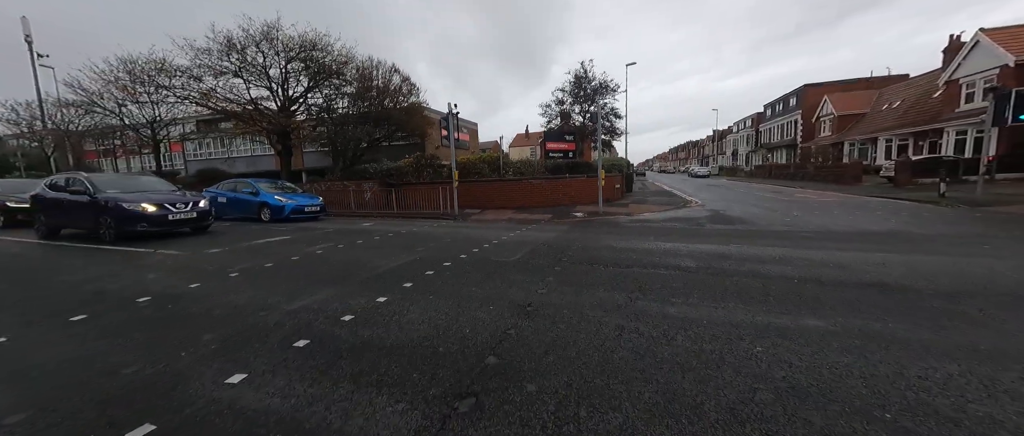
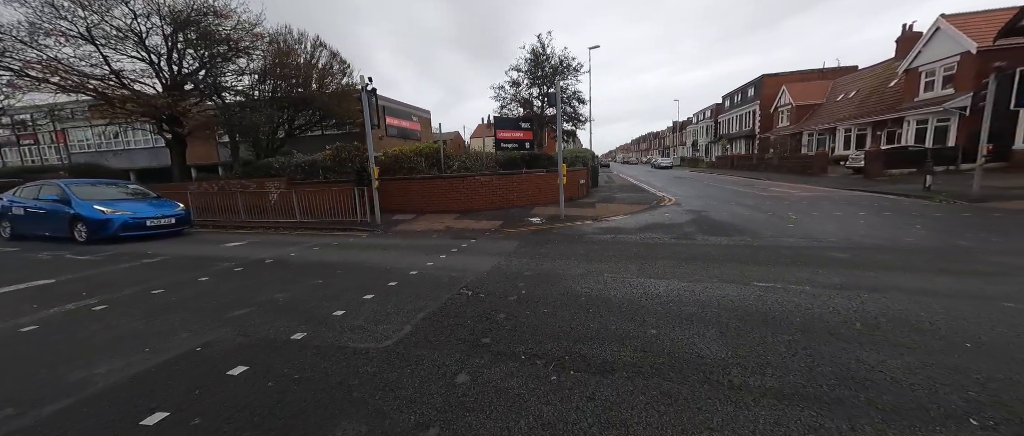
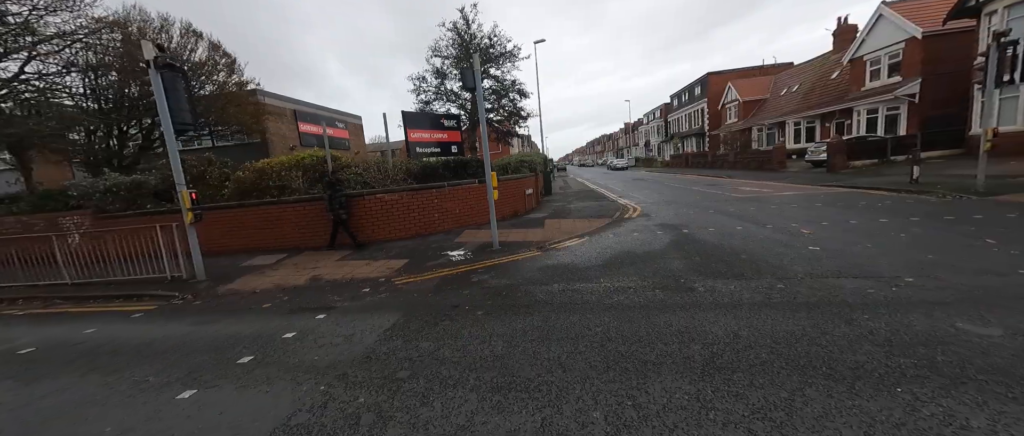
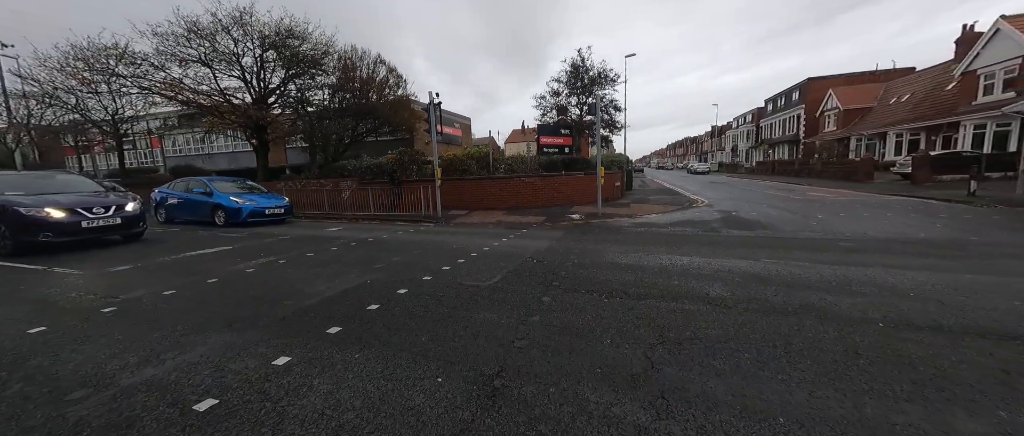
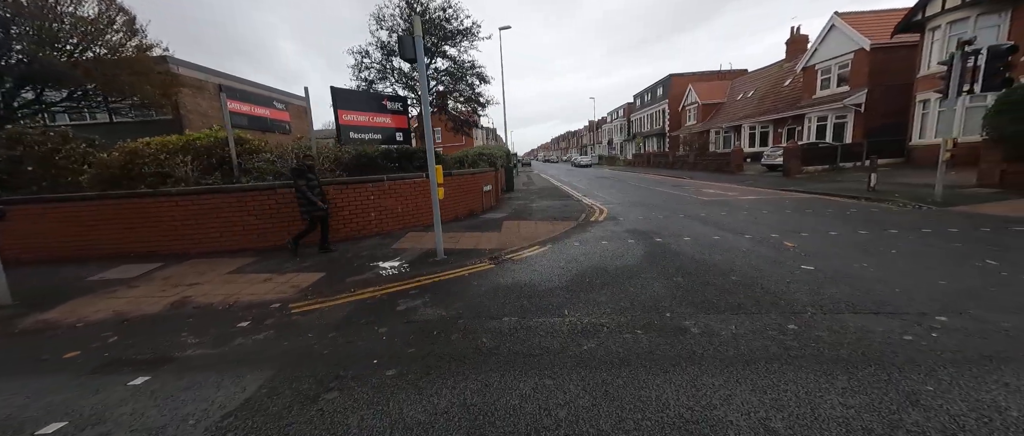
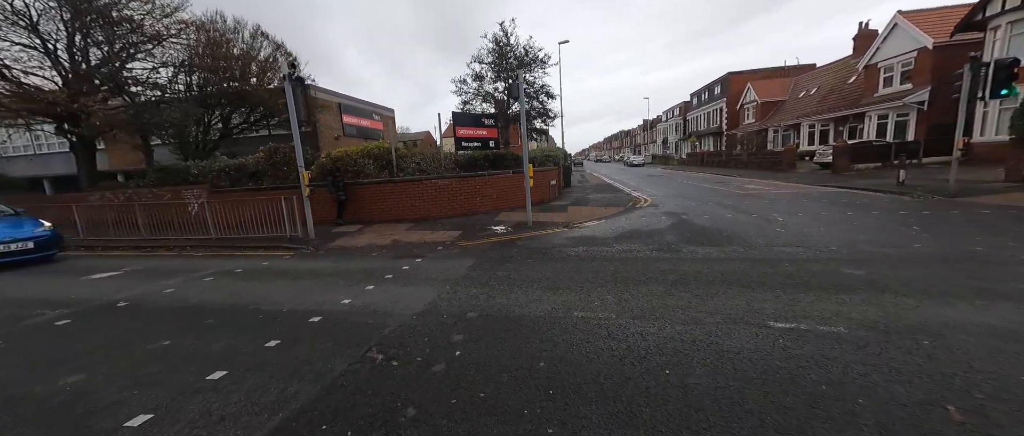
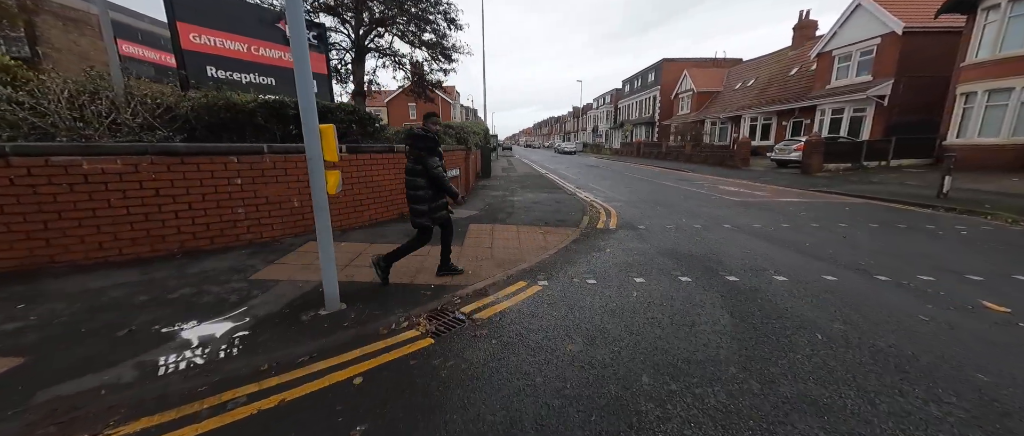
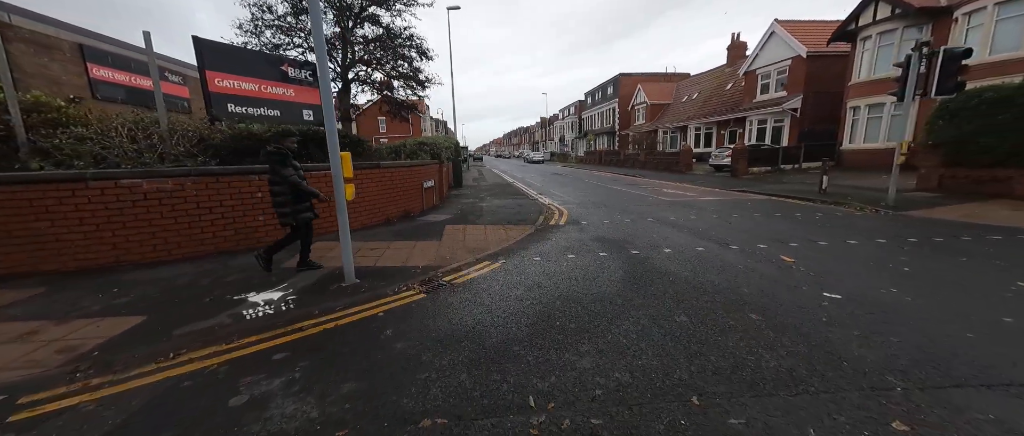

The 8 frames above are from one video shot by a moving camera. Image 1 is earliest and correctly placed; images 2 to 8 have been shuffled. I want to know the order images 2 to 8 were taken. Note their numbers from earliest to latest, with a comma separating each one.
4, 2, 6, 3, 5, 8, 7
